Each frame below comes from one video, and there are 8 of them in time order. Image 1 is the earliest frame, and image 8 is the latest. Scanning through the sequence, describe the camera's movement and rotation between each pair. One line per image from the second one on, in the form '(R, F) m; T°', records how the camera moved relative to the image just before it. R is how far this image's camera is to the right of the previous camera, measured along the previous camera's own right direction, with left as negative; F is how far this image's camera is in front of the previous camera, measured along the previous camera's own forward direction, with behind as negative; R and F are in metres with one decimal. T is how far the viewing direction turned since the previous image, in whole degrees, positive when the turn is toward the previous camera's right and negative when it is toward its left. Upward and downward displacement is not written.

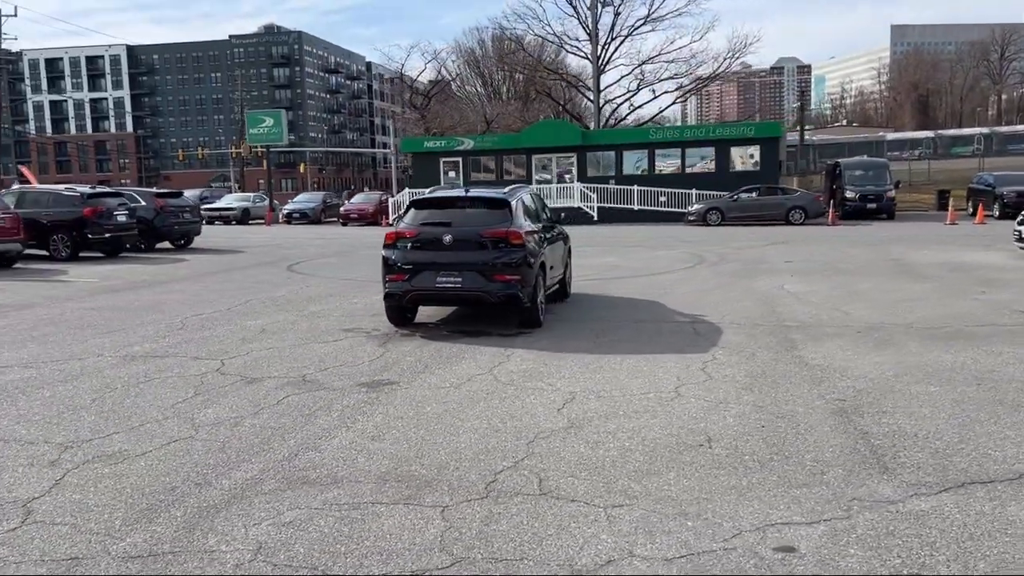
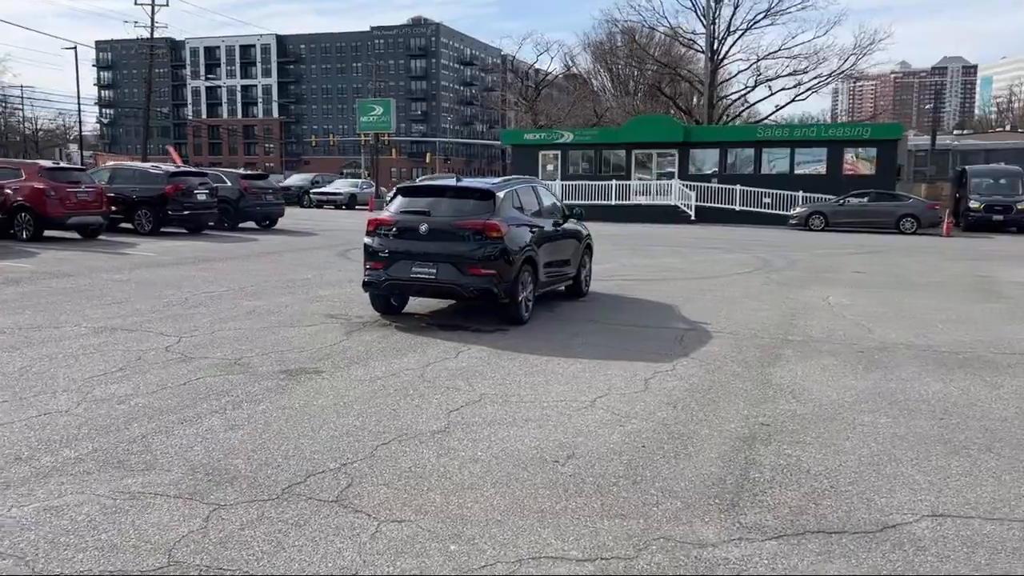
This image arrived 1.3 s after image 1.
(+1.6, +0.5) m; -8°
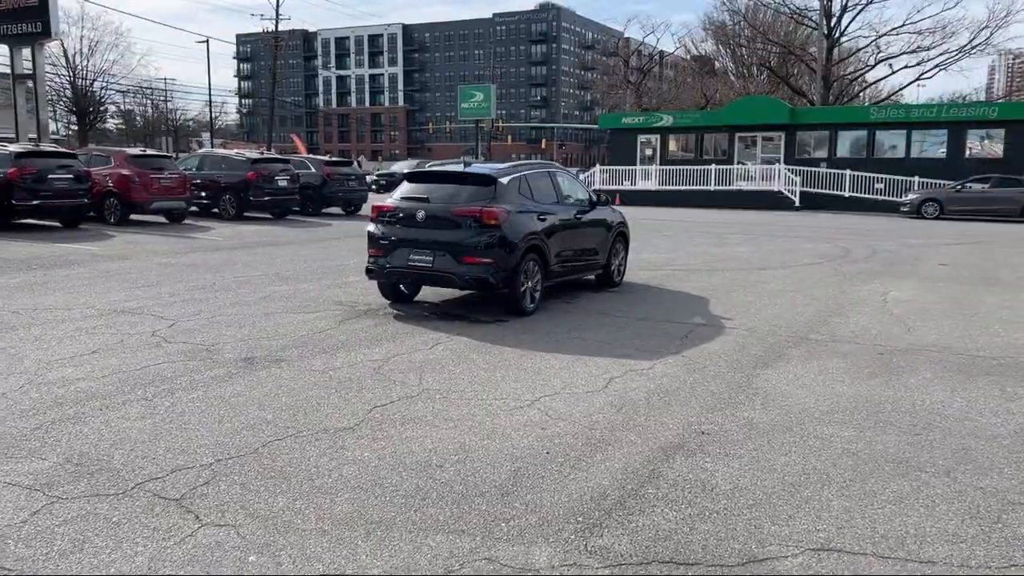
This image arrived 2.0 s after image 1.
(+1.3, +0.4) m; -8°
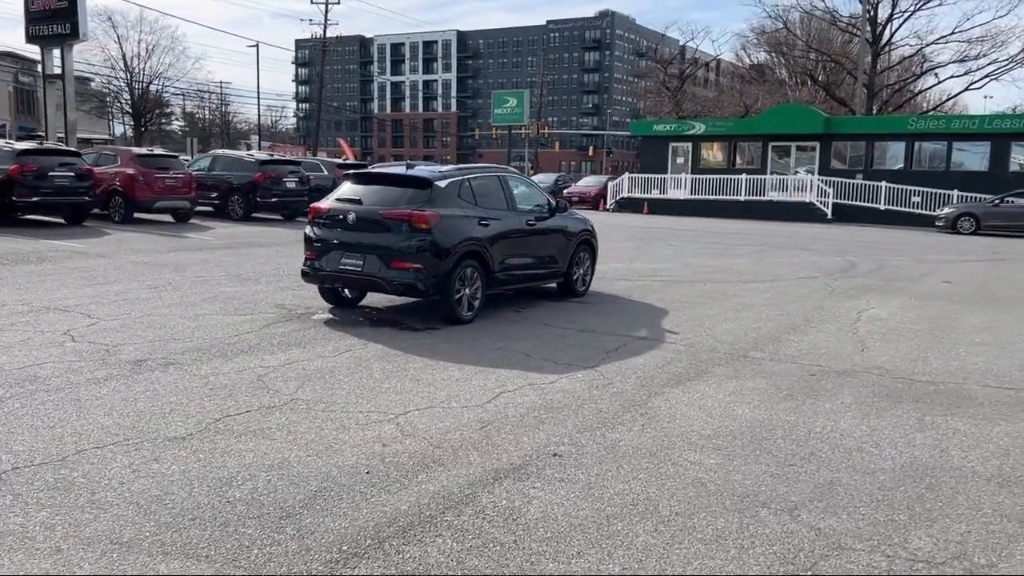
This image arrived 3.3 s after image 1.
(+1.2, +0.4) m; -3°
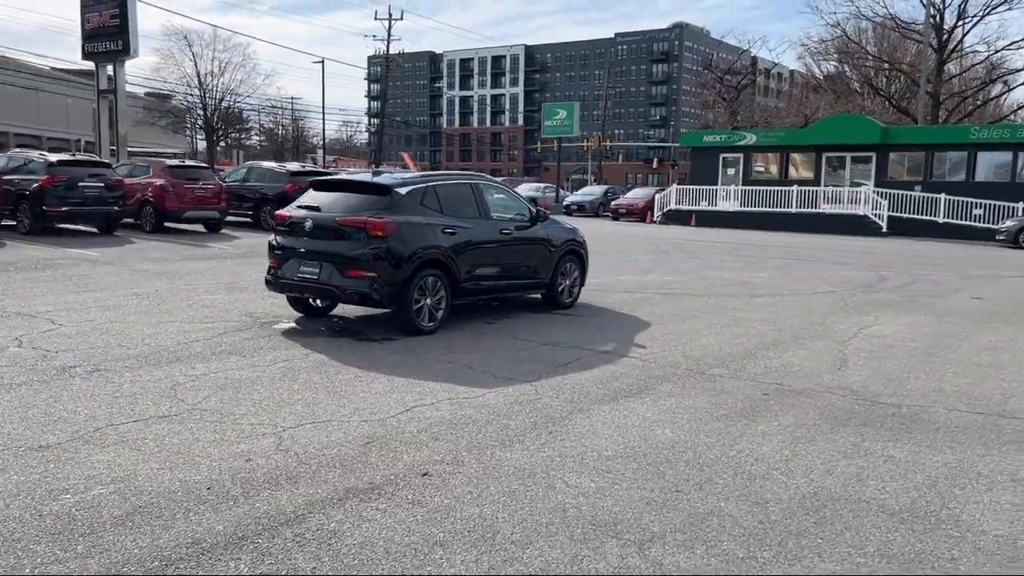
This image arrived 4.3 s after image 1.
(+1.1, +0.4) m; -5°
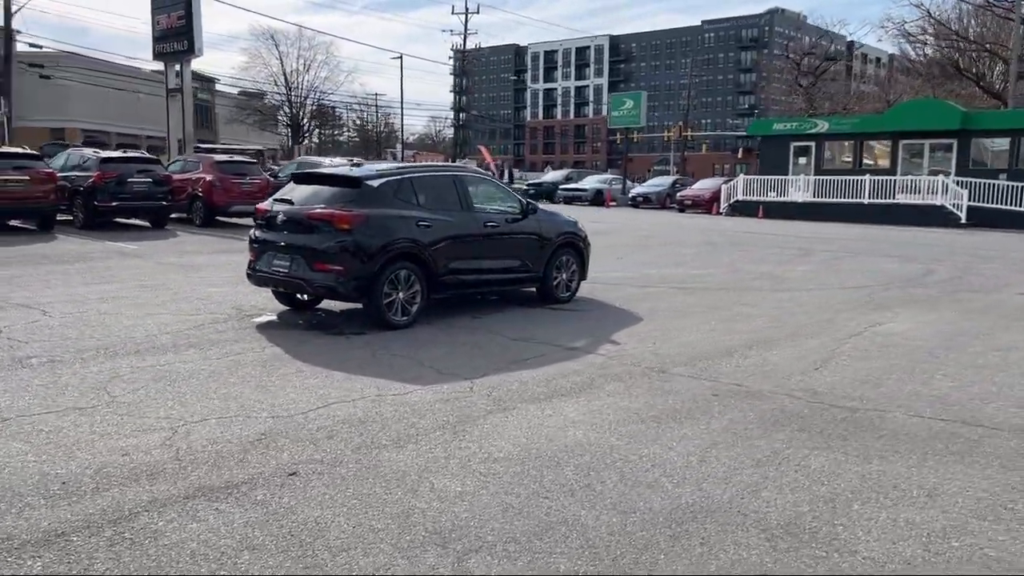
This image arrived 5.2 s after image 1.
(+1.2, +0.3) m; -6°
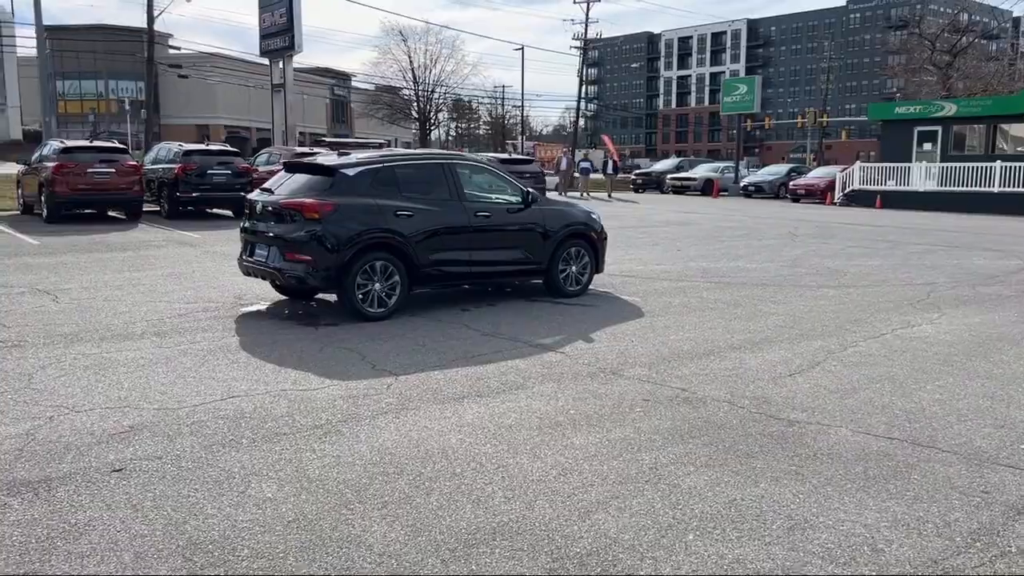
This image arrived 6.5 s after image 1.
(+1.5, +0.5) m; -9°
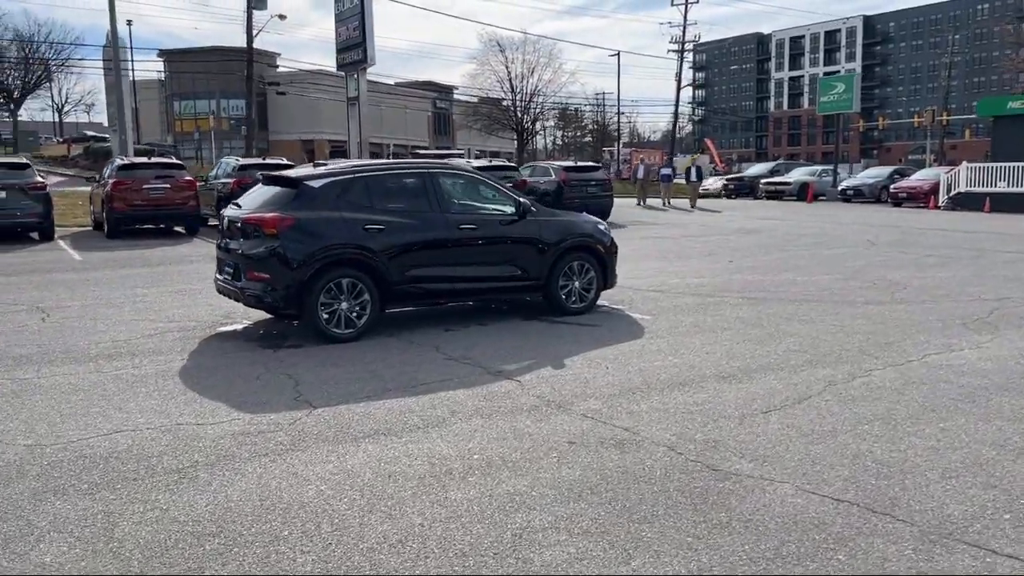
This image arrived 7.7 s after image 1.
(+1.2, +0.8) m; -7°
